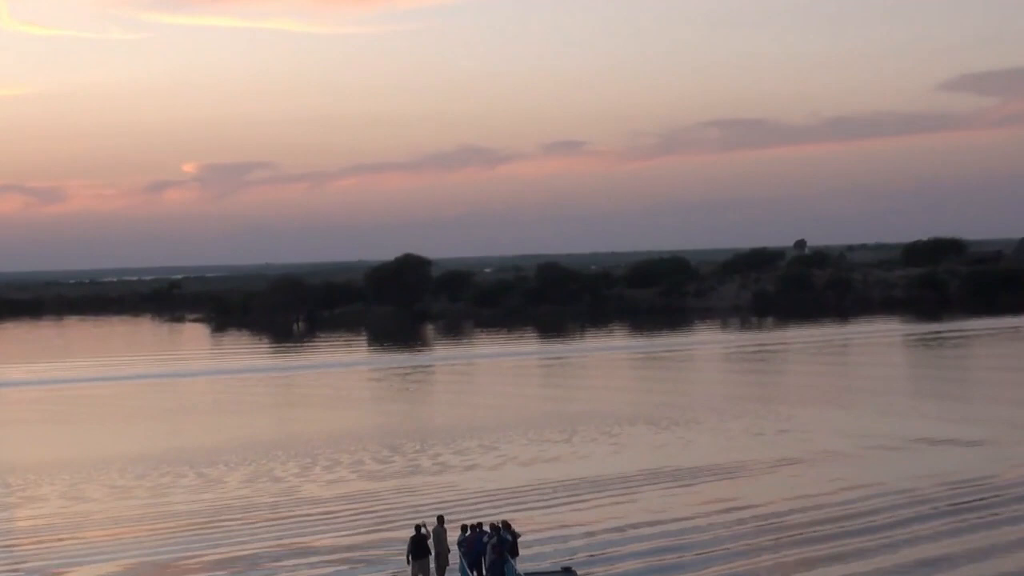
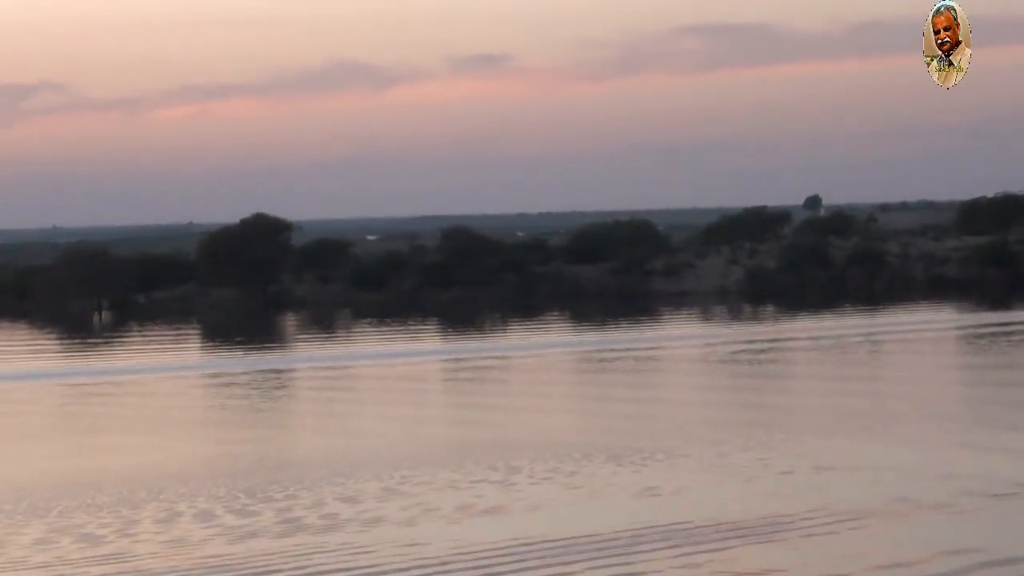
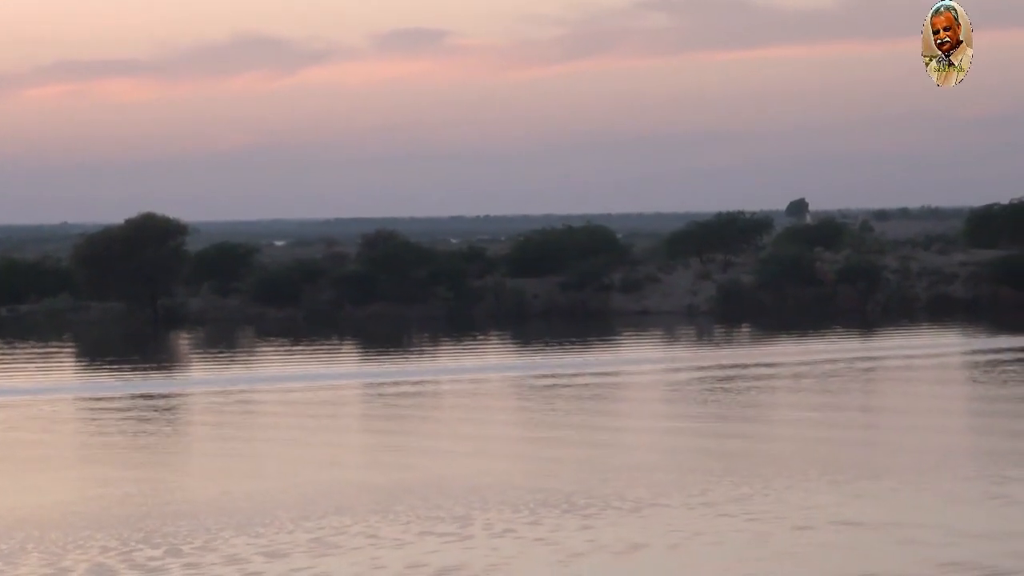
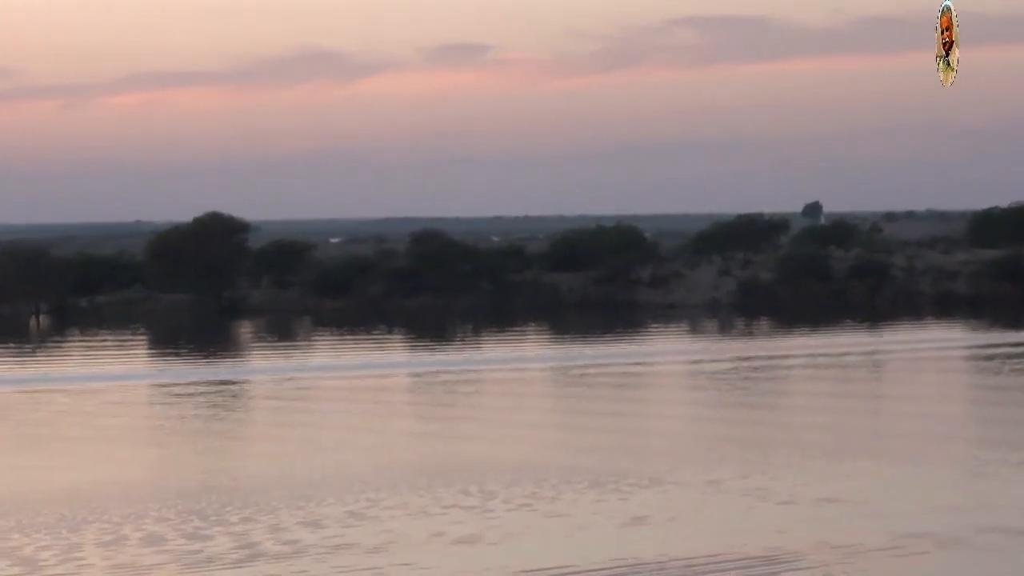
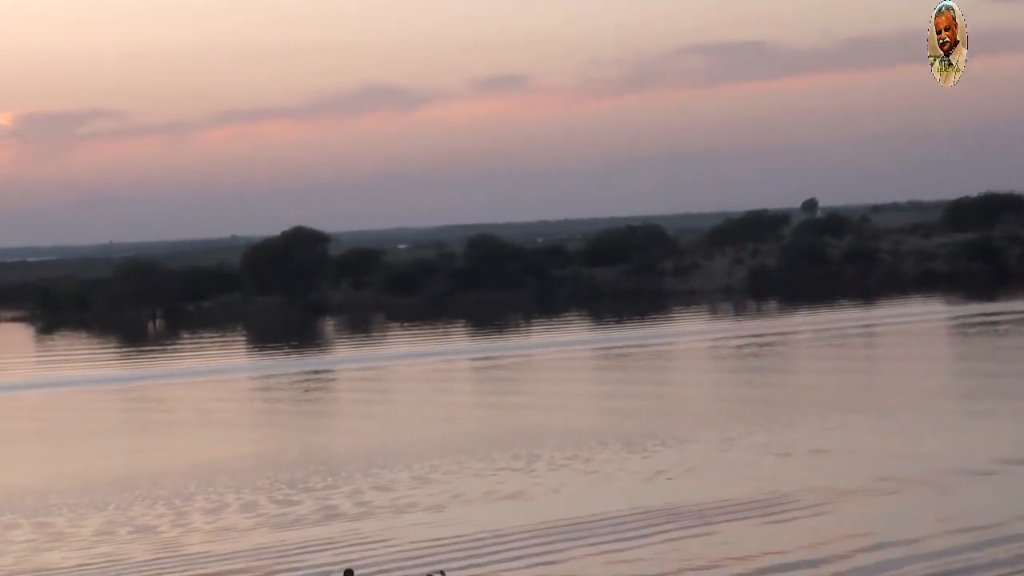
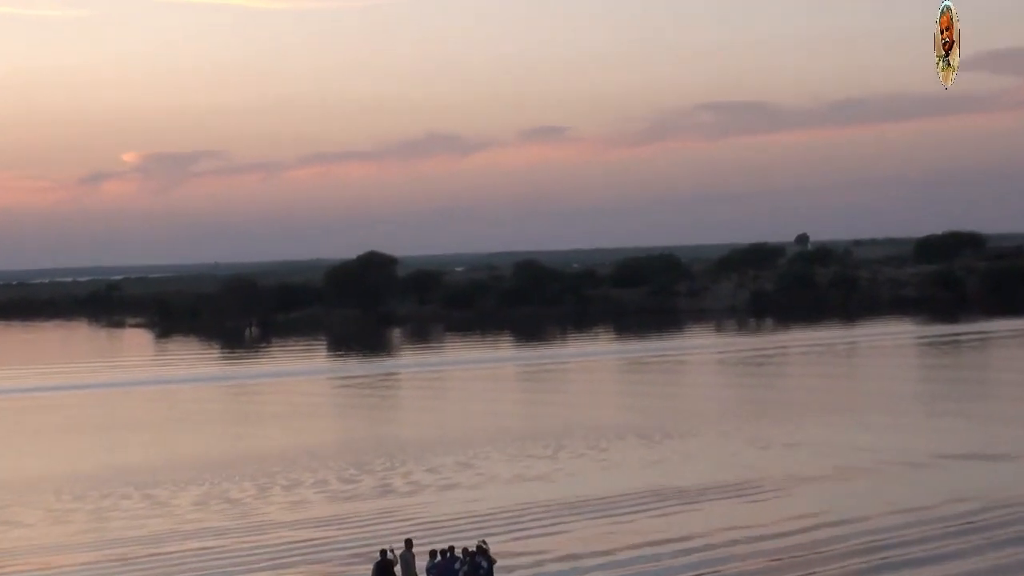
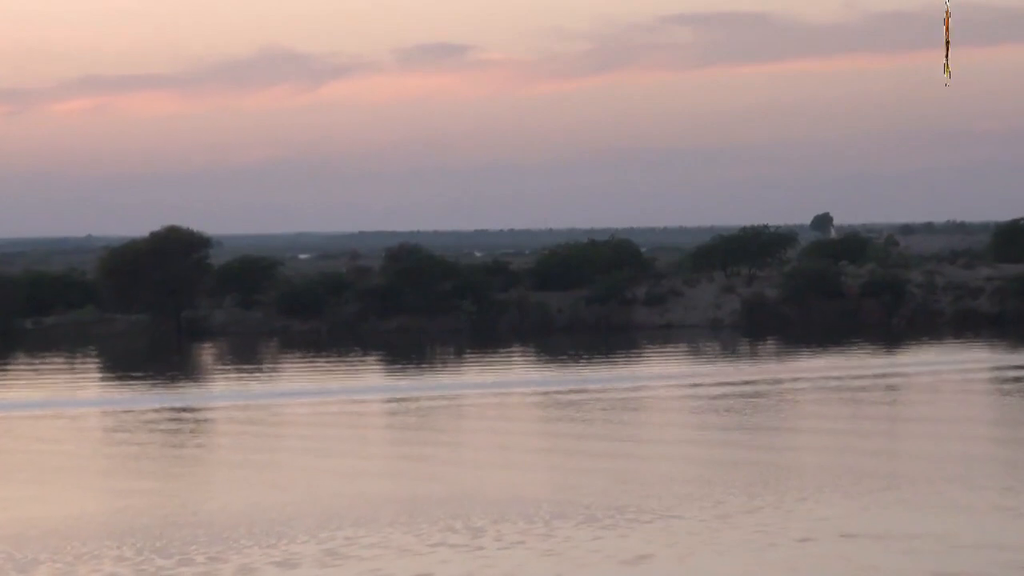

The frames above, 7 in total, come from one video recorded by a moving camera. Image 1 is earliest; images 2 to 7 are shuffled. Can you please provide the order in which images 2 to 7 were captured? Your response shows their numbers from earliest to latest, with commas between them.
6, 5, 2, 4, 7, 3
